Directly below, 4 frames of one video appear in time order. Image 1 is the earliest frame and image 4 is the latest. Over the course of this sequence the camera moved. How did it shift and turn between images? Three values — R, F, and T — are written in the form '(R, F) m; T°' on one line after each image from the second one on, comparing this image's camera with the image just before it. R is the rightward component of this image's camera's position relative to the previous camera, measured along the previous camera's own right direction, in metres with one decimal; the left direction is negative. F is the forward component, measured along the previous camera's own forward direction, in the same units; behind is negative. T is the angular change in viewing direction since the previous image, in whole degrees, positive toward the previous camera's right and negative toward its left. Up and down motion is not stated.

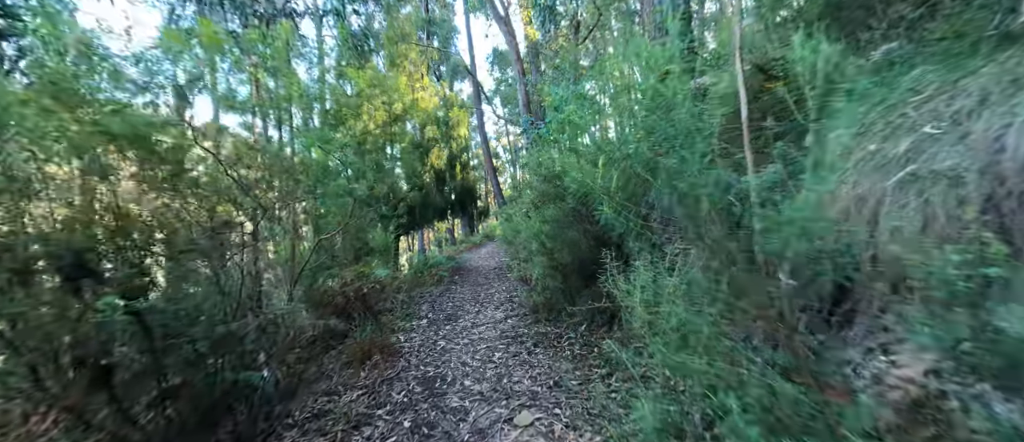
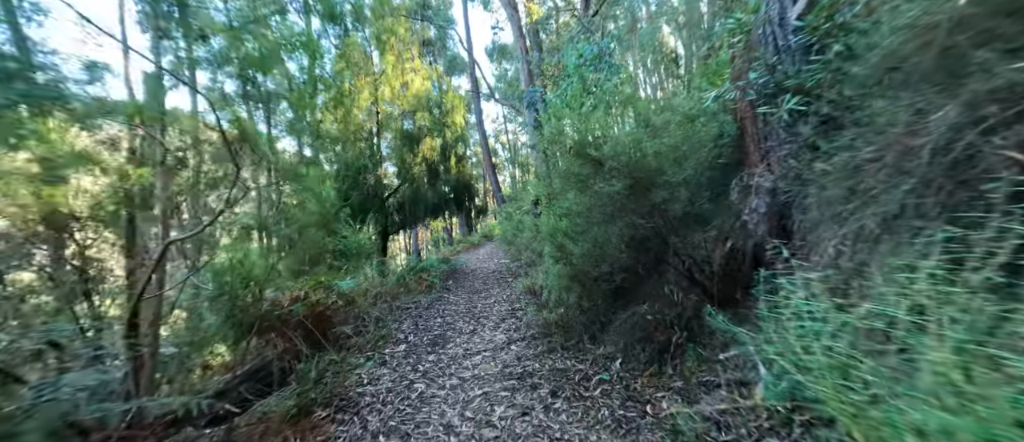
(-0.1, +1.2) m; 0°
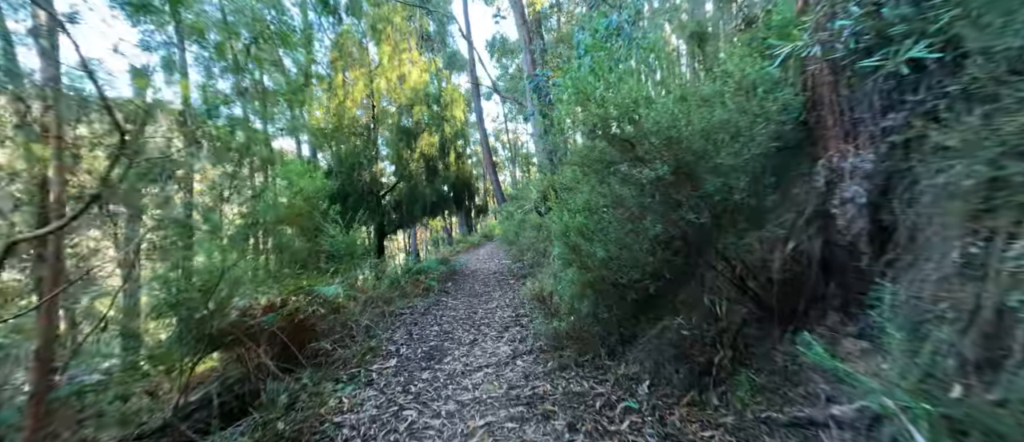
(-0.1, +0.5) m; 0°
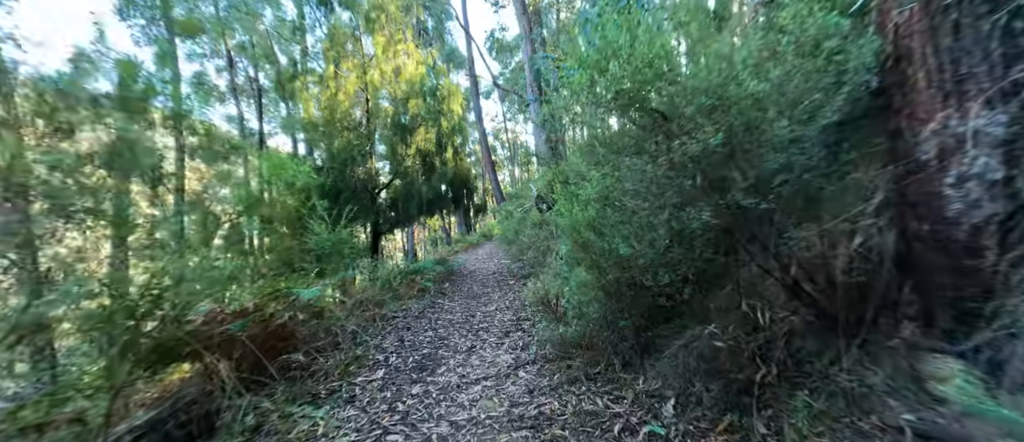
(0.0, +0.4) m; 0°
